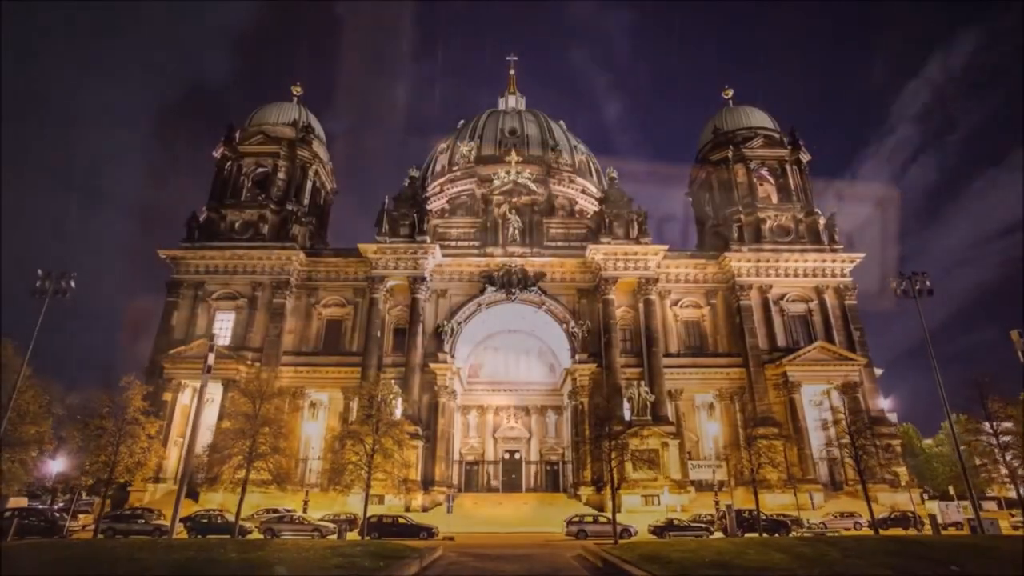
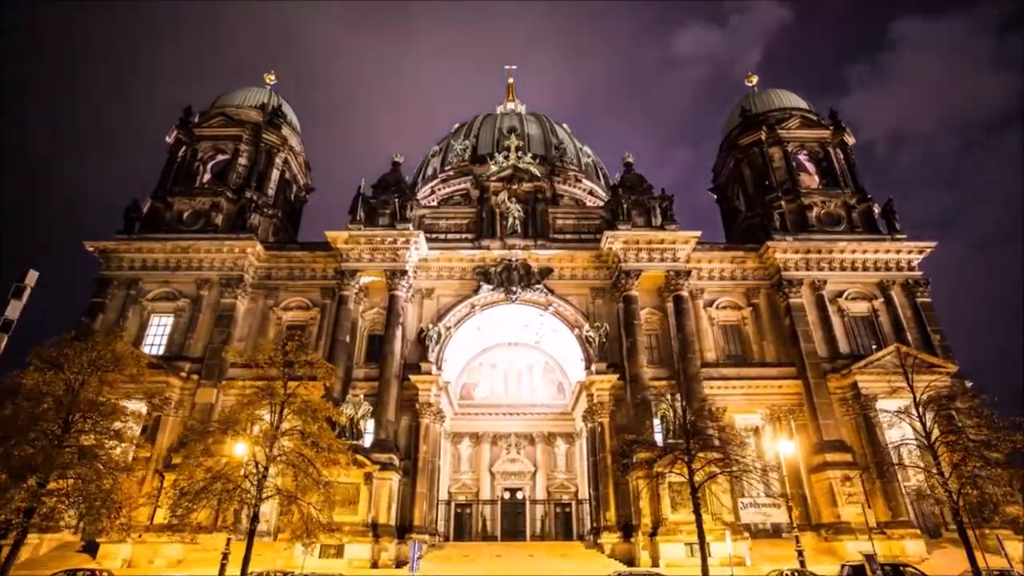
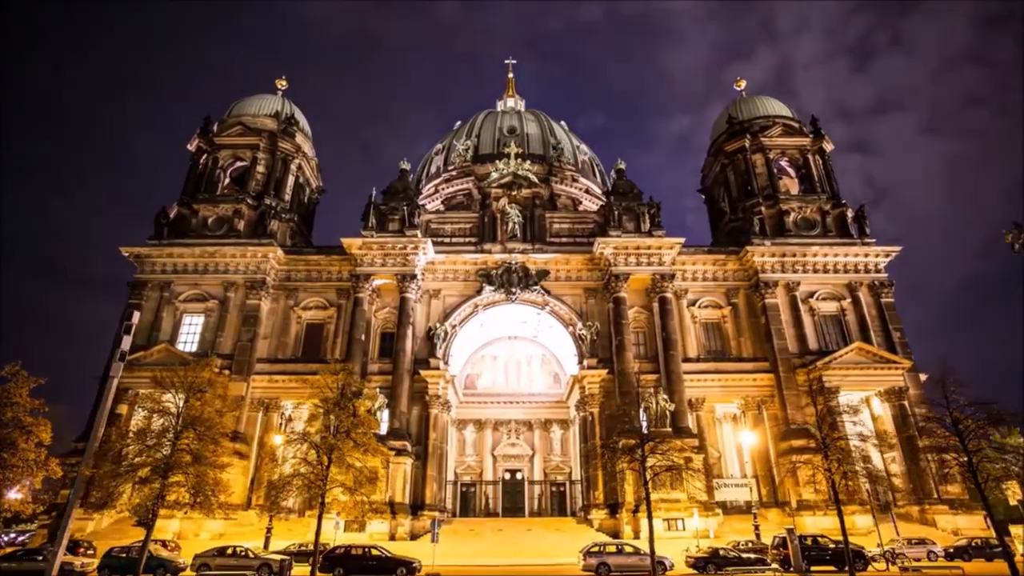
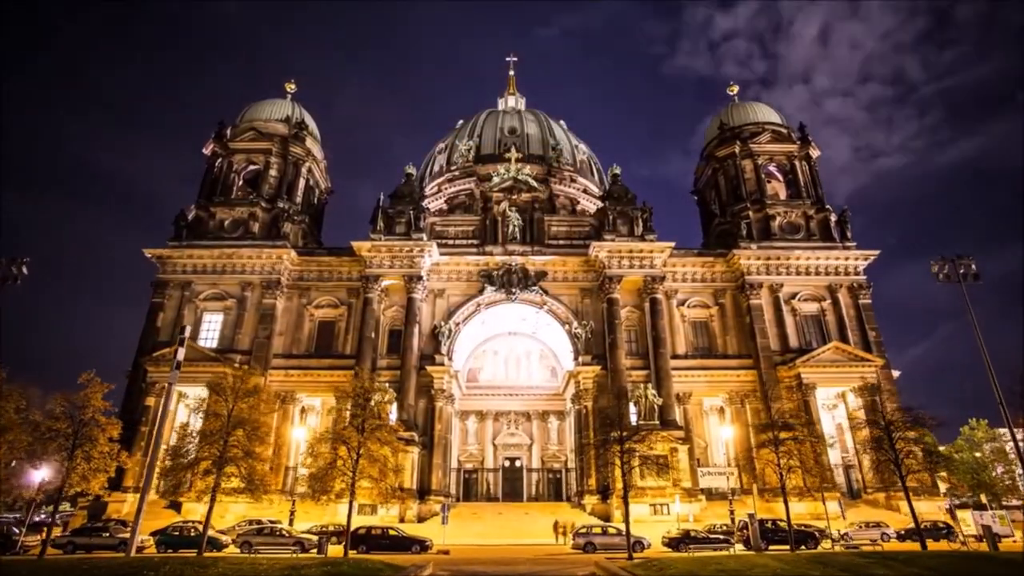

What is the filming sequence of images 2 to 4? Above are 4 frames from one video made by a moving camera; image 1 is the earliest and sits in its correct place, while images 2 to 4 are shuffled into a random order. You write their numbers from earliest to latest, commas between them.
4, 3, 2
